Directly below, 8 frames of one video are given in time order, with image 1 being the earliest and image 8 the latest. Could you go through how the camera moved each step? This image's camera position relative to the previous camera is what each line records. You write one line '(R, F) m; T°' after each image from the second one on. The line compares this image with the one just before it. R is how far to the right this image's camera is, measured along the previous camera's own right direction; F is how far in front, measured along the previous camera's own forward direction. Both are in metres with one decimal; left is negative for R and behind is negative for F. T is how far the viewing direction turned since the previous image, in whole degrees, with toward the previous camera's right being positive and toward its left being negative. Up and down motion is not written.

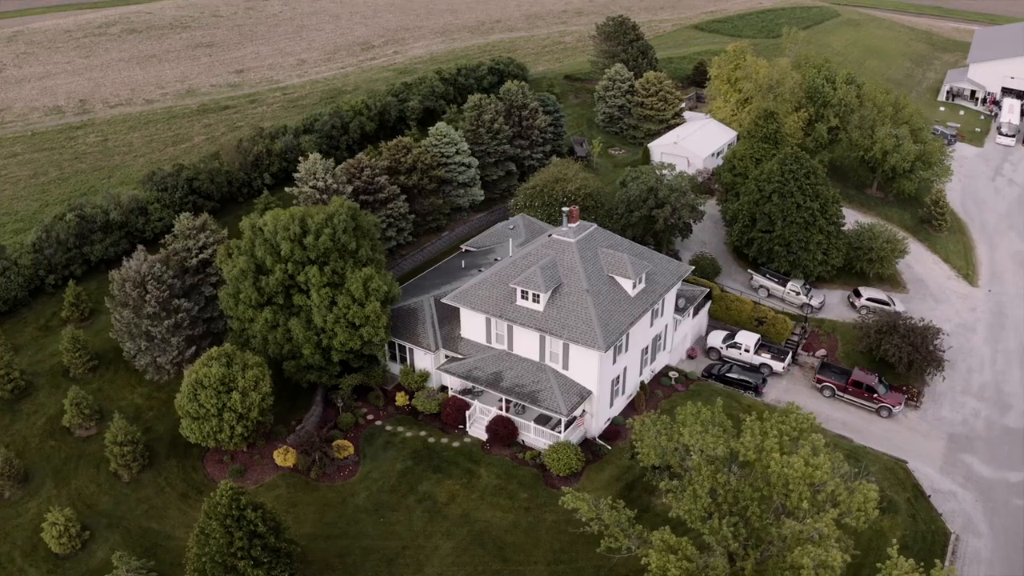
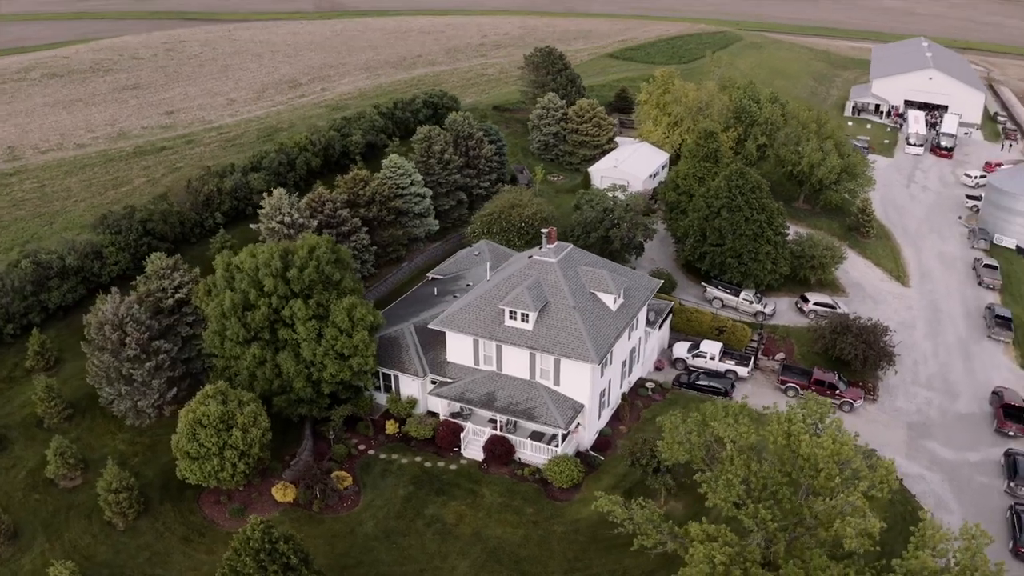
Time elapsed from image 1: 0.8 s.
(-3.4, -0.6) m; +7°
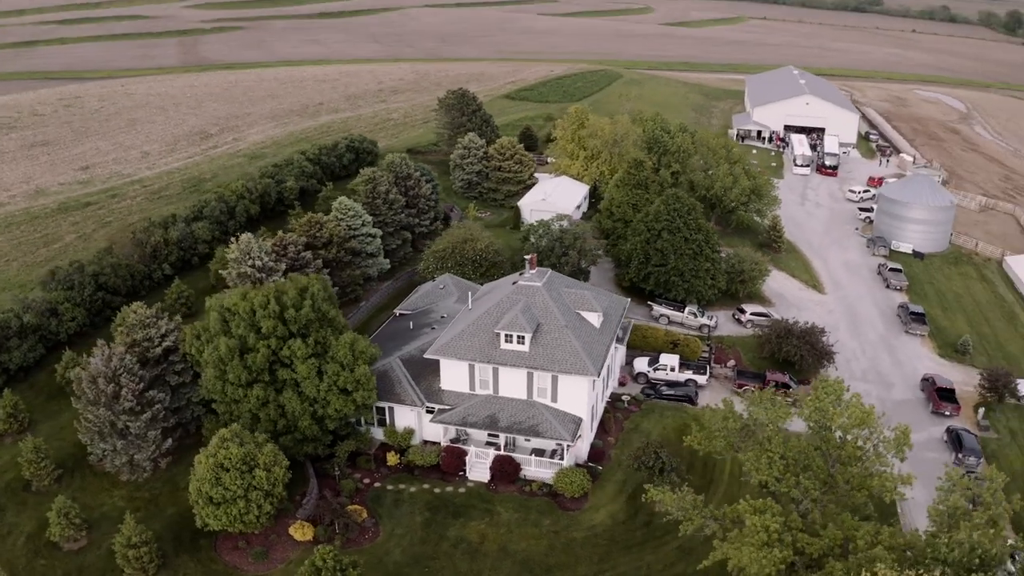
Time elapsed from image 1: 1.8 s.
(-5.3, -1.0) m; +9°
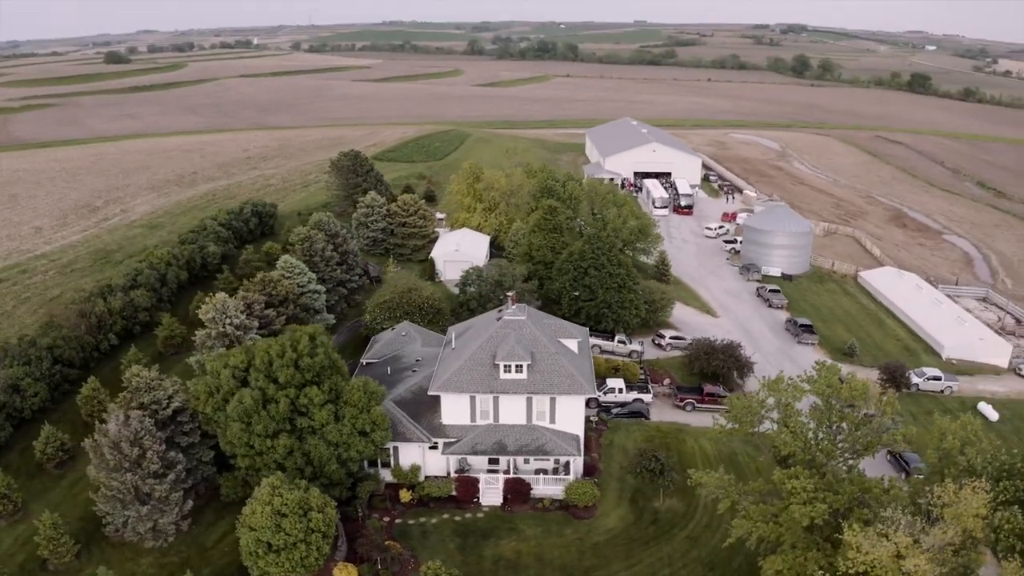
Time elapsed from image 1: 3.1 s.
(-8.1, -1.7) m; +13°
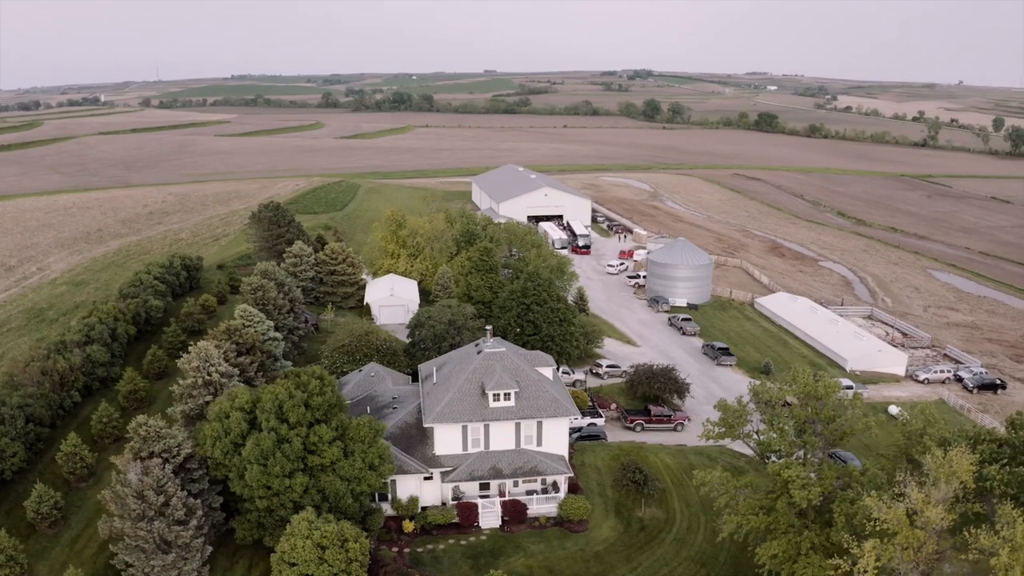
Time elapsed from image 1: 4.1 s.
(-5.9, -1.9) m; +10°
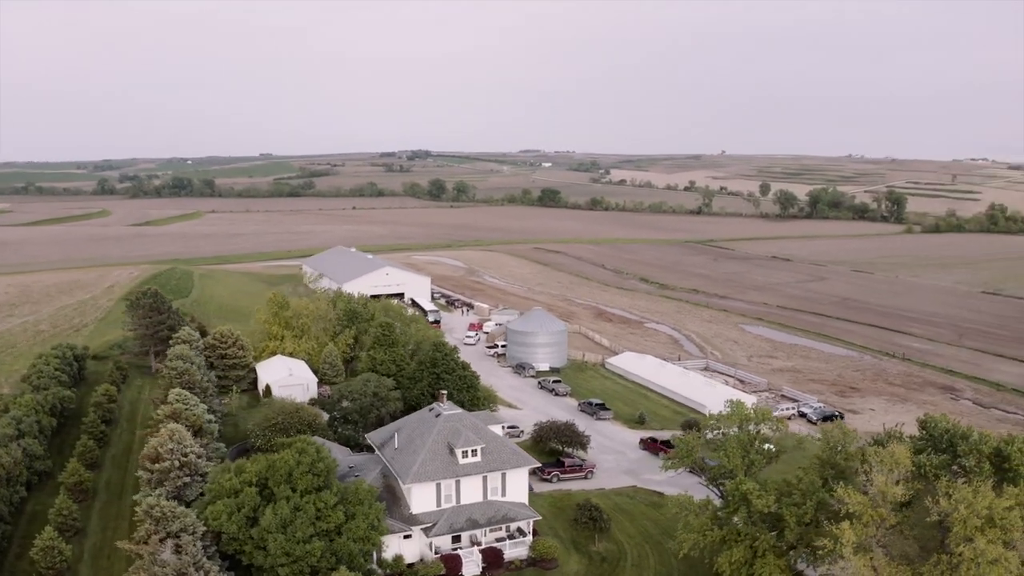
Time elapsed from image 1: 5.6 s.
(-9.1, -3.0) m; +14°
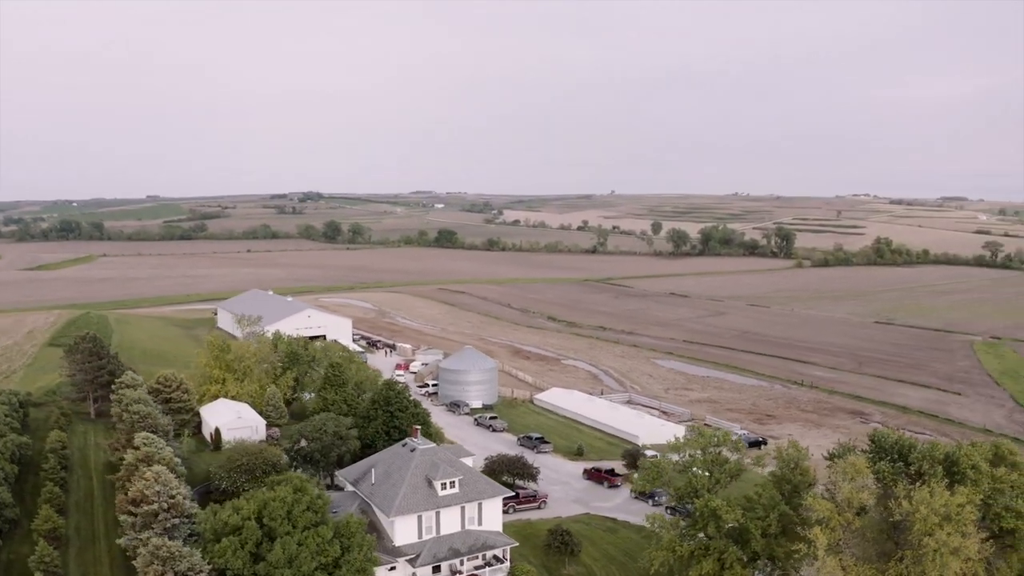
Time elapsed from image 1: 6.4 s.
(-4.4, -2.1) m; +7°
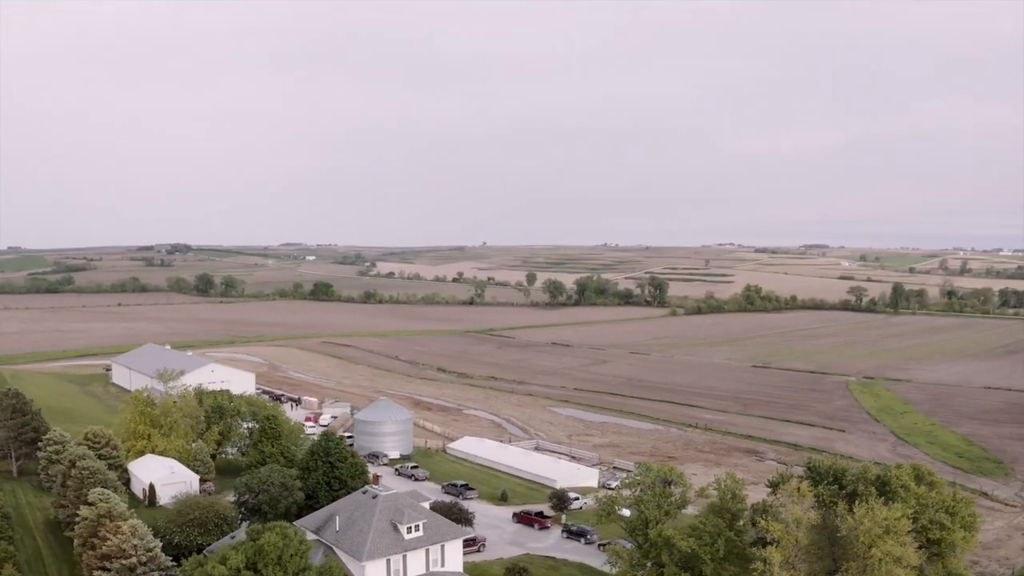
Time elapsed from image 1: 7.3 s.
(-5.1, -2.8) m; +8°
